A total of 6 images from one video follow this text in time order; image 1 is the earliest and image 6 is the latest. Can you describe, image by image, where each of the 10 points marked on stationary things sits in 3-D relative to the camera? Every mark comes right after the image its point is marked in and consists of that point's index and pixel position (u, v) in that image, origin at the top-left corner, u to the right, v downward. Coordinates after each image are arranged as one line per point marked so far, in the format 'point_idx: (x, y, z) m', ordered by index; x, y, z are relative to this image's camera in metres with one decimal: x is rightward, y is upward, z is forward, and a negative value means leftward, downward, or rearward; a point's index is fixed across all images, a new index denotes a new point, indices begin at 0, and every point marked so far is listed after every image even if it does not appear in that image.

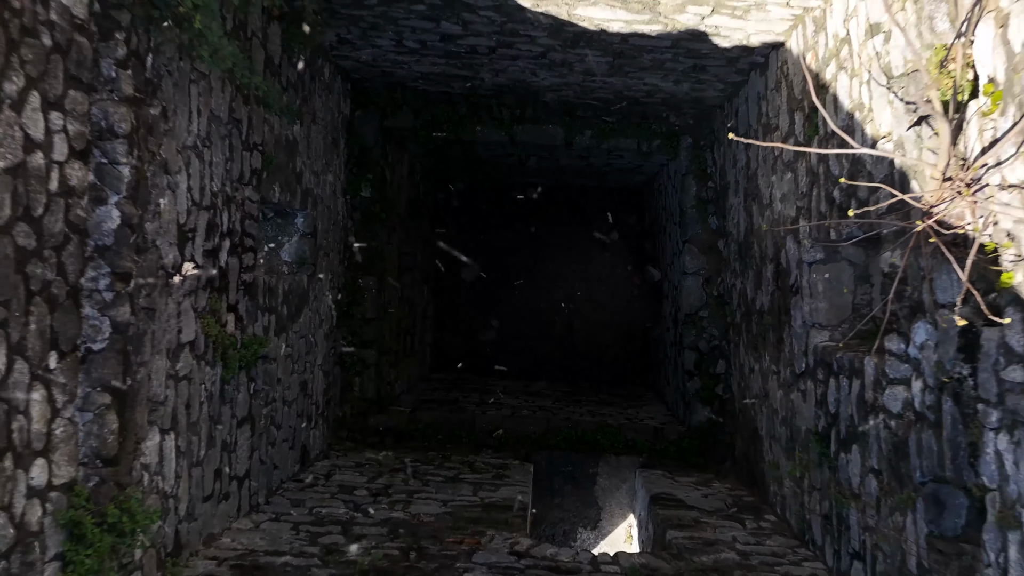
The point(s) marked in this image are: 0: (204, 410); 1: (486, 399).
0: (-0.7, -0.3, +1.9) m
1: (-0.1, -0.5, +3.3) m
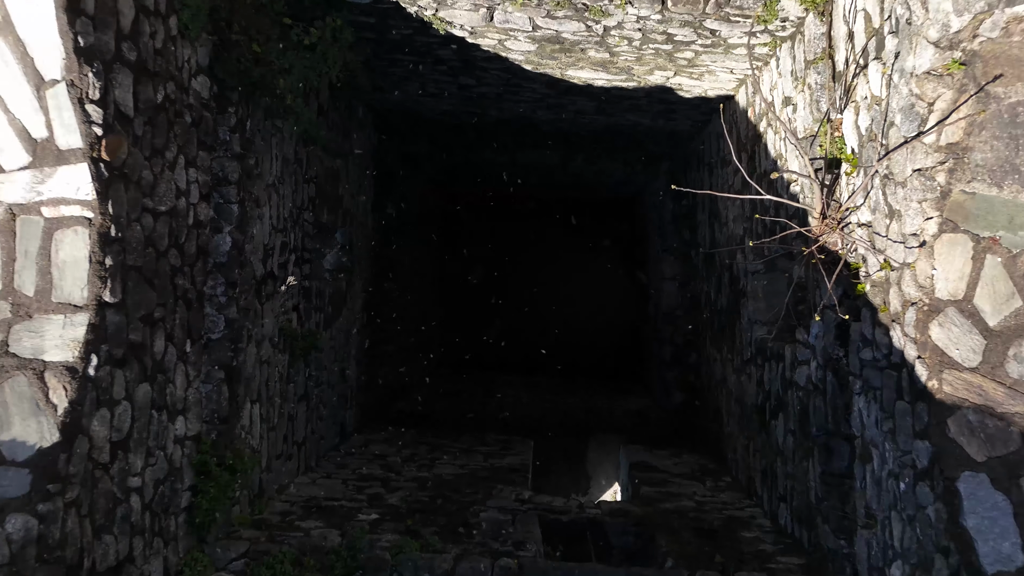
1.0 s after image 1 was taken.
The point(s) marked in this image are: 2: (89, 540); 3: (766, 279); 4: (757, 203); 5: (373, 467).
0: (-0.7, -0.3, +2.4) m
1: (-0.1, -0.5, +3.8) m
2: (-0.8, -0.5, +1.5) m
3: (+0.7, 0.0, +2.4) m
4: (+0.7, +0.3, +2.4) m
5: (-0.5, -0.6, +2.8) m
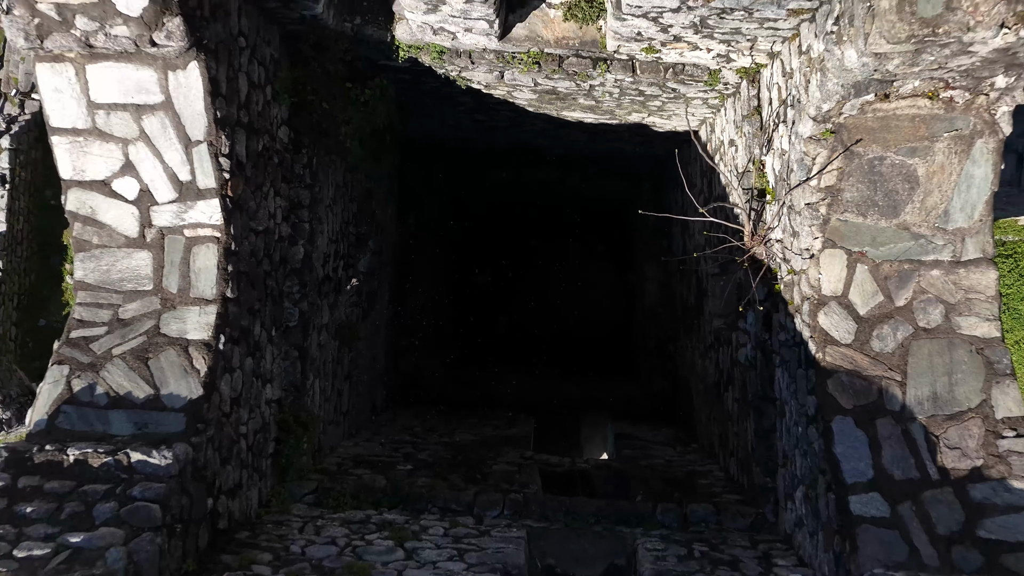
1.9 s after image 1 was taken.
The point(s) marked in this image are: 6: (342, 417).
0: (-0.7, -0.3, +3.0) m
1: (-0.1, -0.5, +4.4) m
2: (-0.8, -0.5, +2.2) m
3: (+0.7, 0.0, +3.0) m
4: (+0.7, +0.3, +3.0) m
5: (-0.5, -0.6, +3.4) m
6: (-0.6, -0.5, +3.2) m
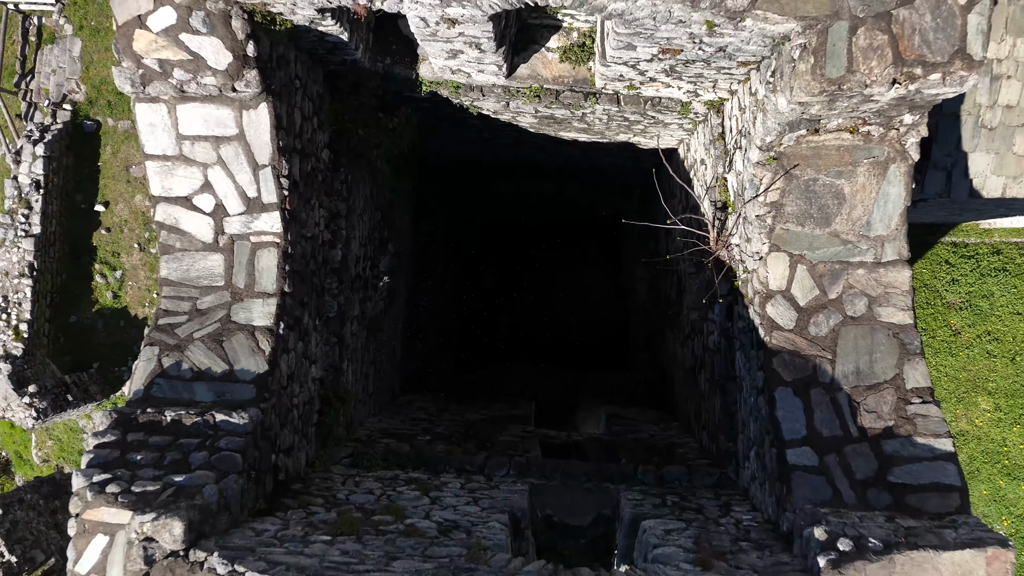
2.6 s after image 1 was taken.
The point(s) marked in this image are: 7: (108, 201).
0: (-0.6, -0.3, +3.5) m
1: (0.0, -0.5, +4.9) m
2: (-0.8, -0.5, +2.7) m
3: (+0.8, 0.0, +3.5) m
4: (+0.7, +0.3, +3.5) m
5: (-0.4, -0.6, +3.9) m
6: (-0.6, -0.5, +3.7) m
7: (-3.9, +0.8, +7.8) m
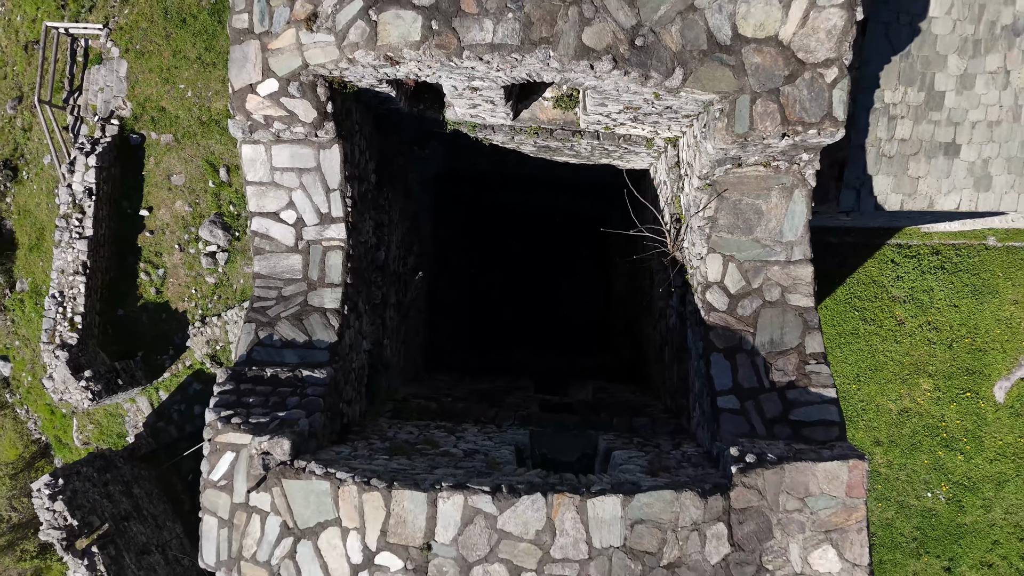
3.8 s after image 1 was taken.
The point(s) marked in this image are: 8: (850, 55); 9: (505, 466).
0: (-0.6, -0.2, +4.4) m
1: (0.0, -0.5, +5.9) m
2: (-0.7, -0.4, +3.6) m
3: (+0.8, +0.1, +4.4) m
4: (+0.8, +0.3, +4.4) m
5: (-0.4, -0.6, +4.8) m
6: (-0.6, -0.4, +4.6) m
7: (-3.8, +0.9, +8.7) m
8: (+1.2, +0.8, +2.9) m
9: (0.0, -0.7, +3.1) m
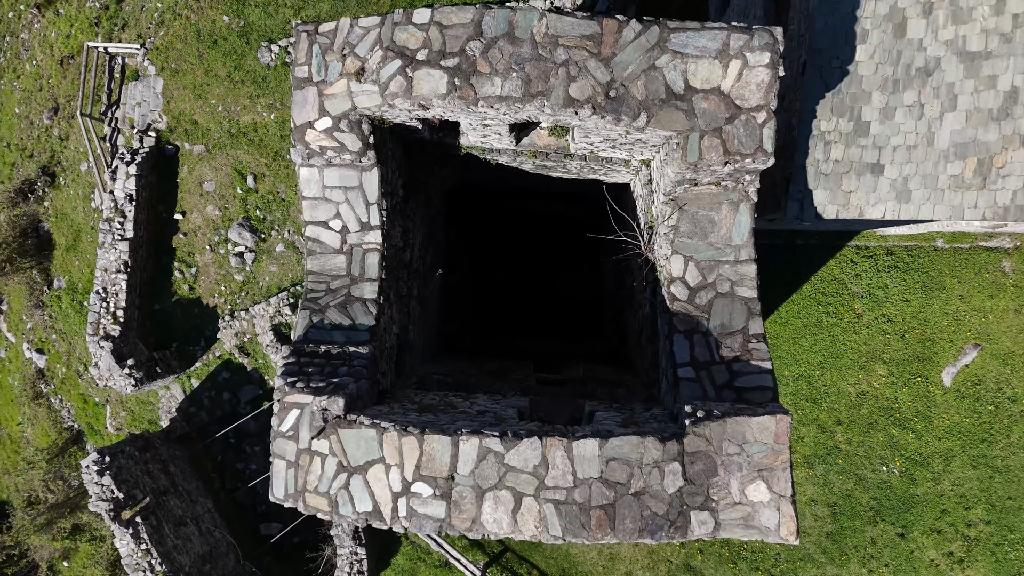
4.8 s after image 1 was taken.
0: (-0.6, -0.2, +5.3) m
1: (0.0, -0.4, +6.7) m
2: (-0.7, -0.4, +4.5) m
3: (+0.8, +0.1, +5.3) m
4: (+0.8, +0.3, +5.3) m
5: (-0.4, -0.5, +5.7) m
6: (-0.6, -0.4, +5.5) m
7: (-3.8, +0.9, +9.6) m
8: (+1.2, +0.9, +3.8) m
9: (0.0, -0.6, +4.0) m
